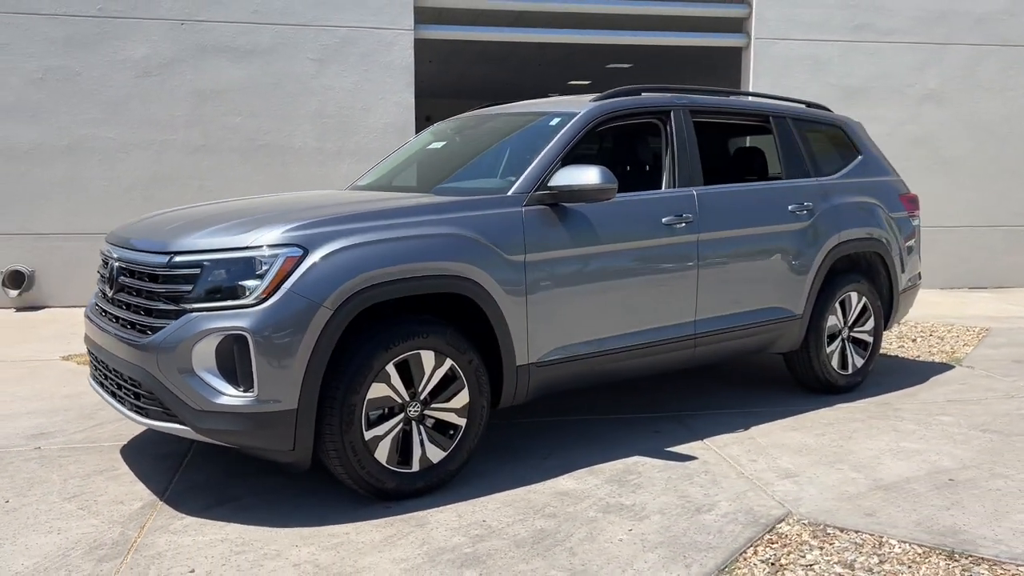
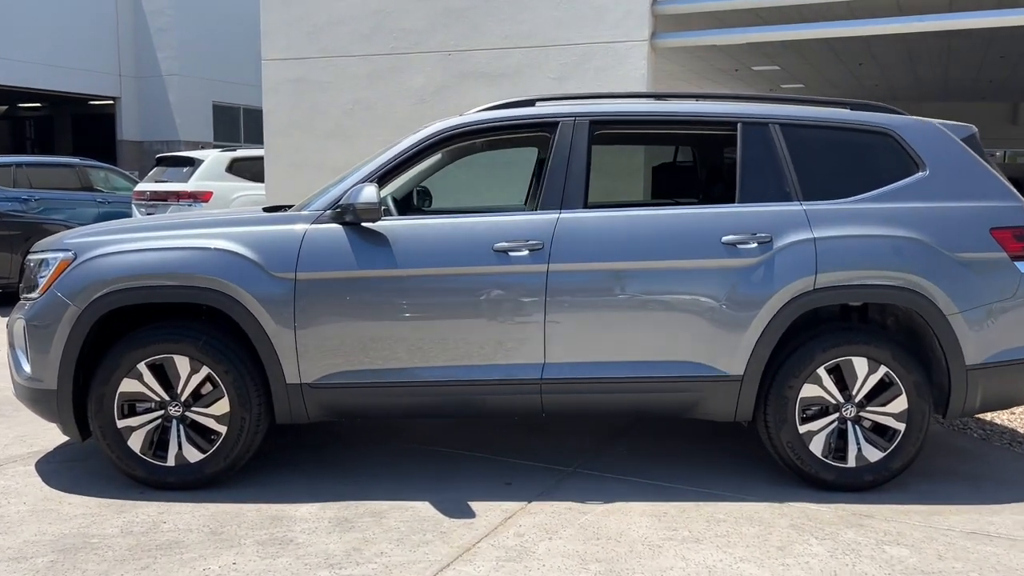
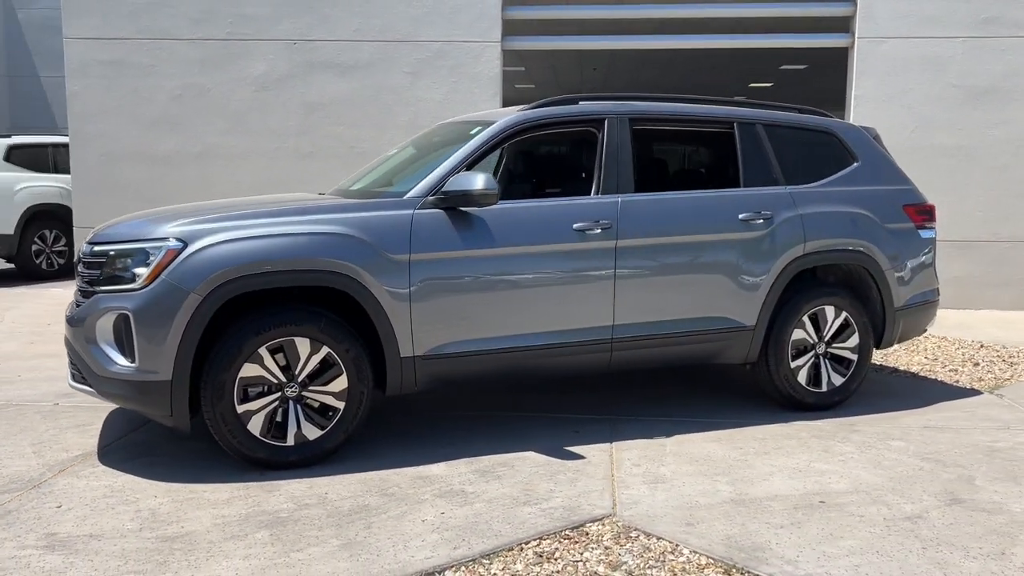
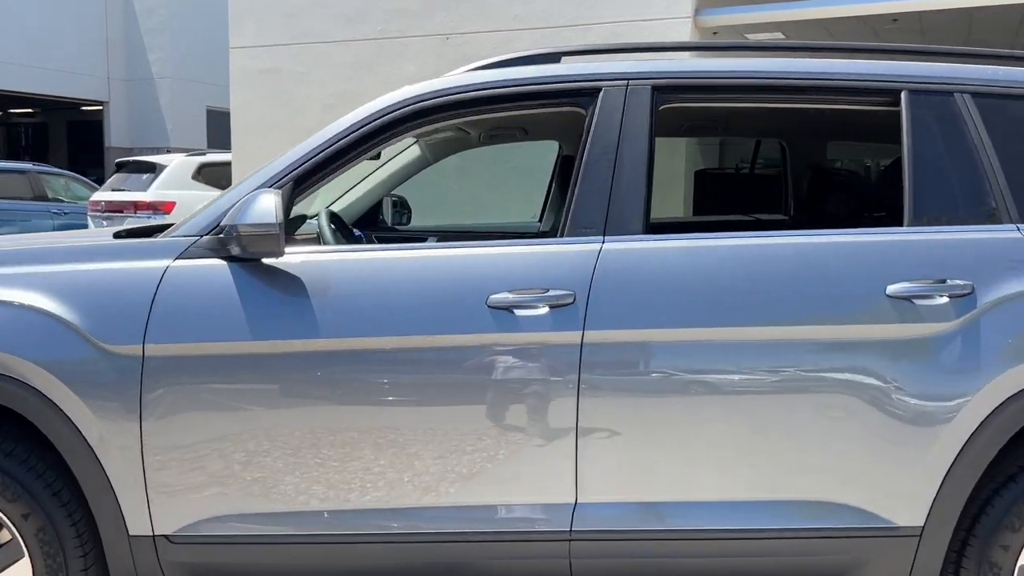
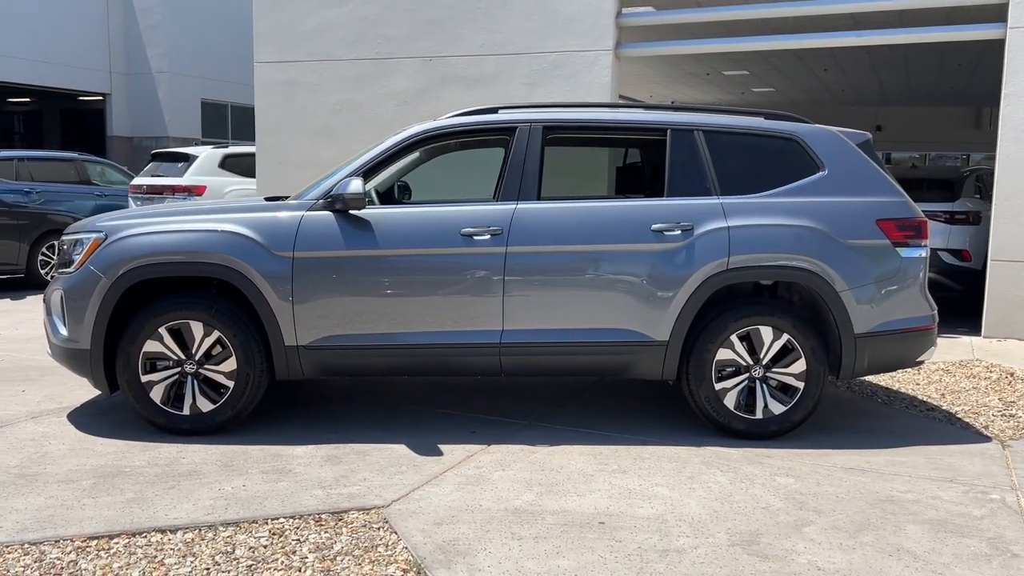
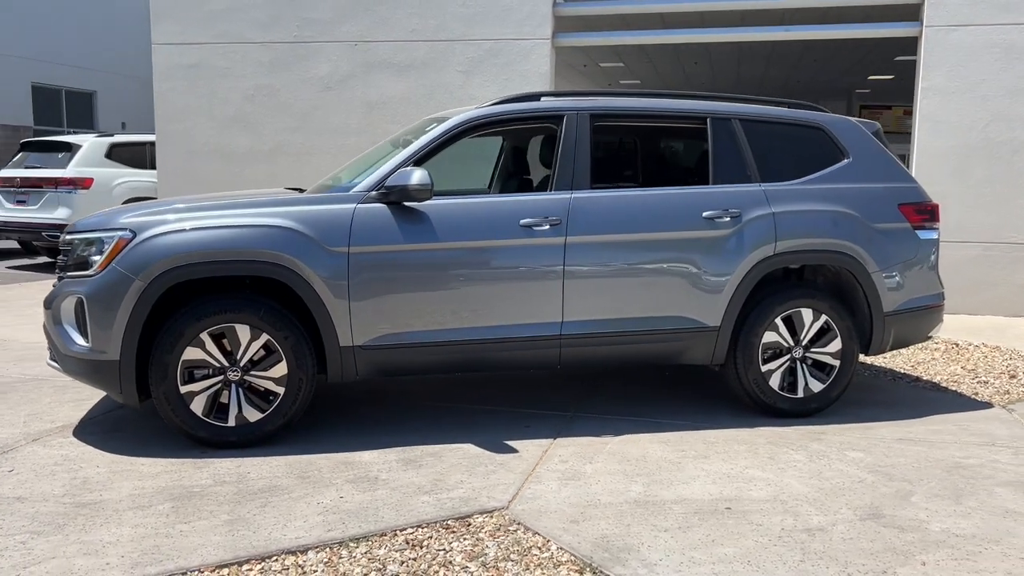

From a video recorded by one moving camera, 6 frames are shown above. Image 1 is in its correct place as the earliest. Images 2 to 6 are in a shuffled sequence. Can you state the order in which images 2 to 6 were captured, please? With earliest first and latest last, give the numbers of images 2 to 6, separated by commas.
3, 6, 5, 2, 4
